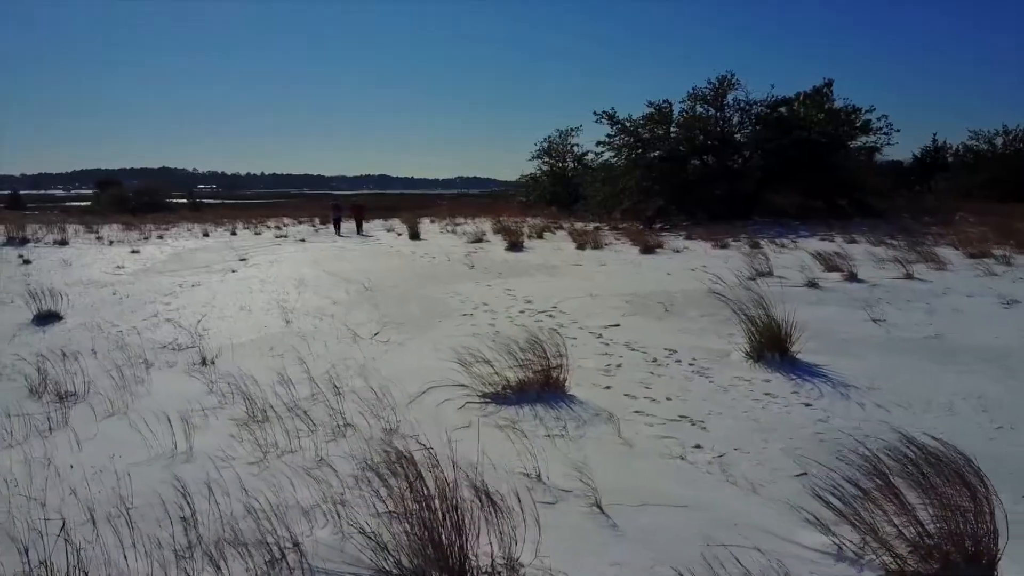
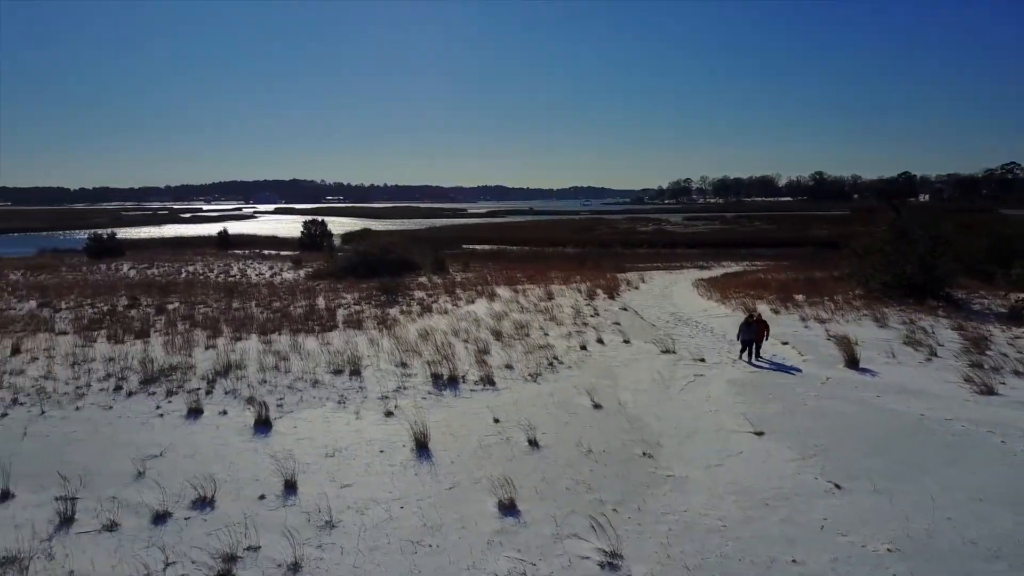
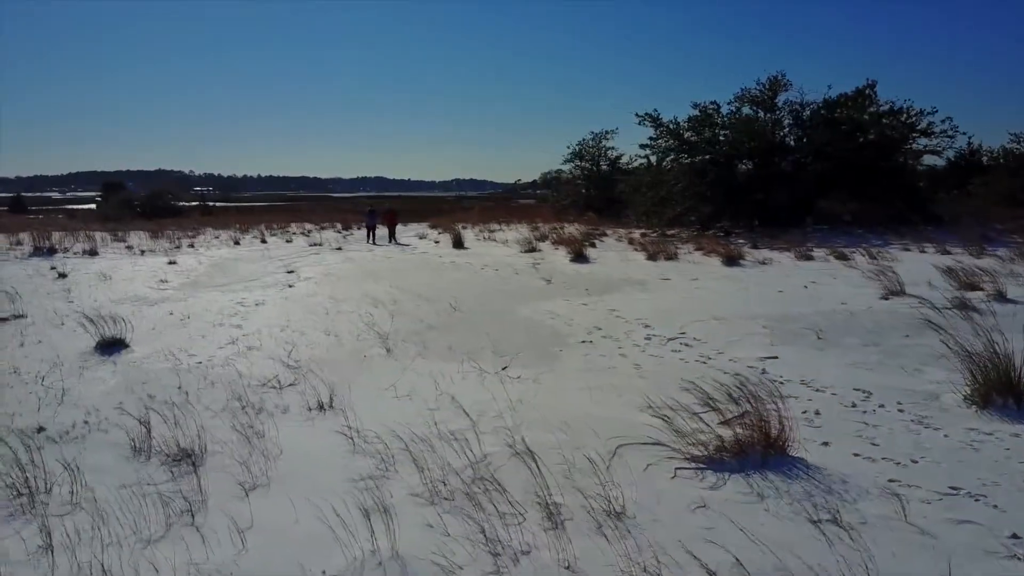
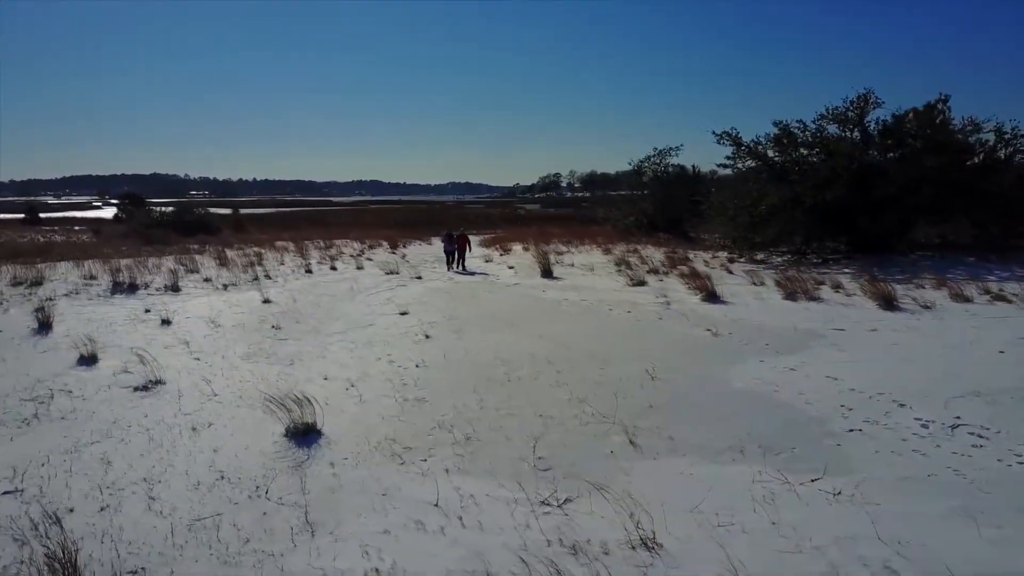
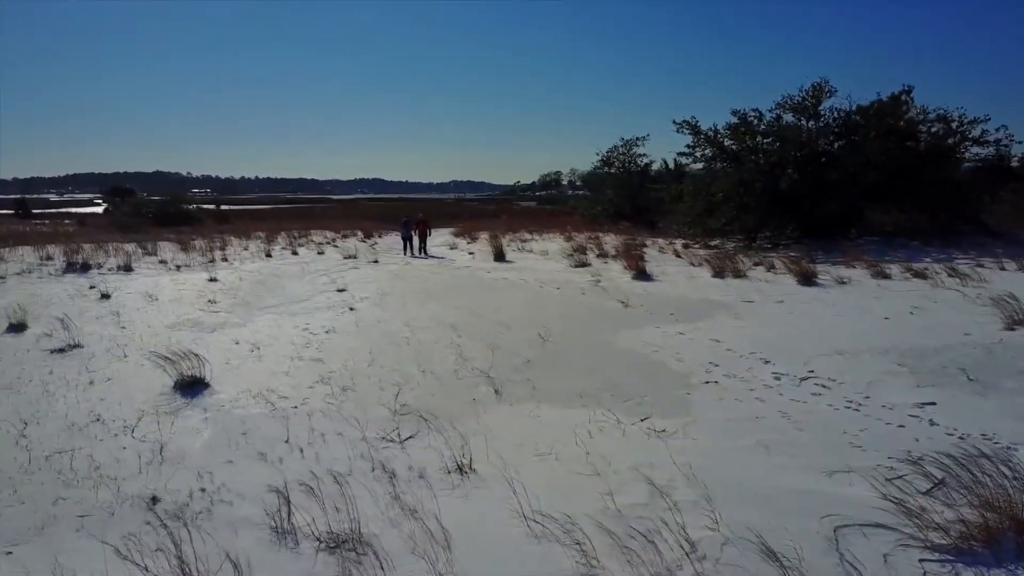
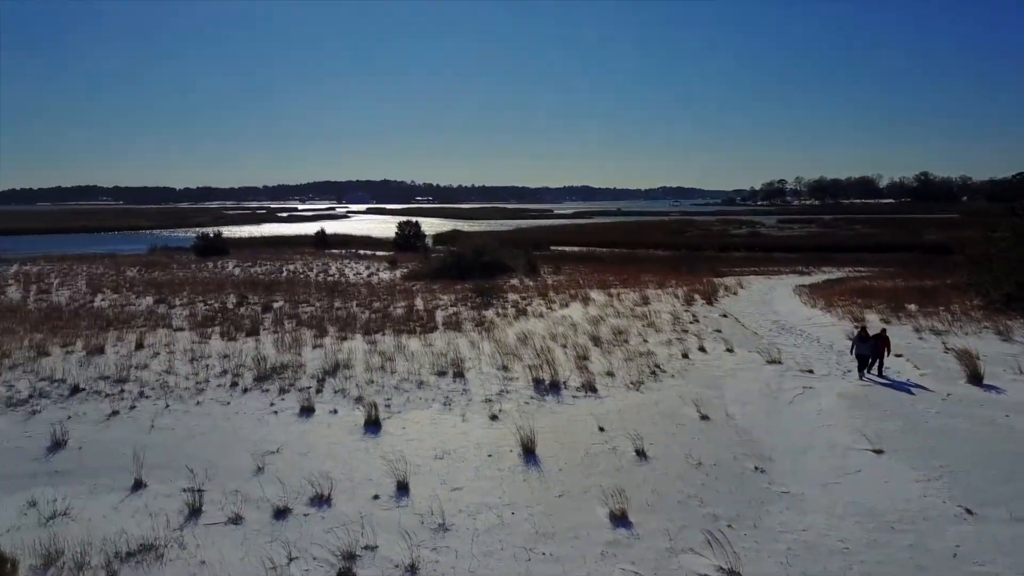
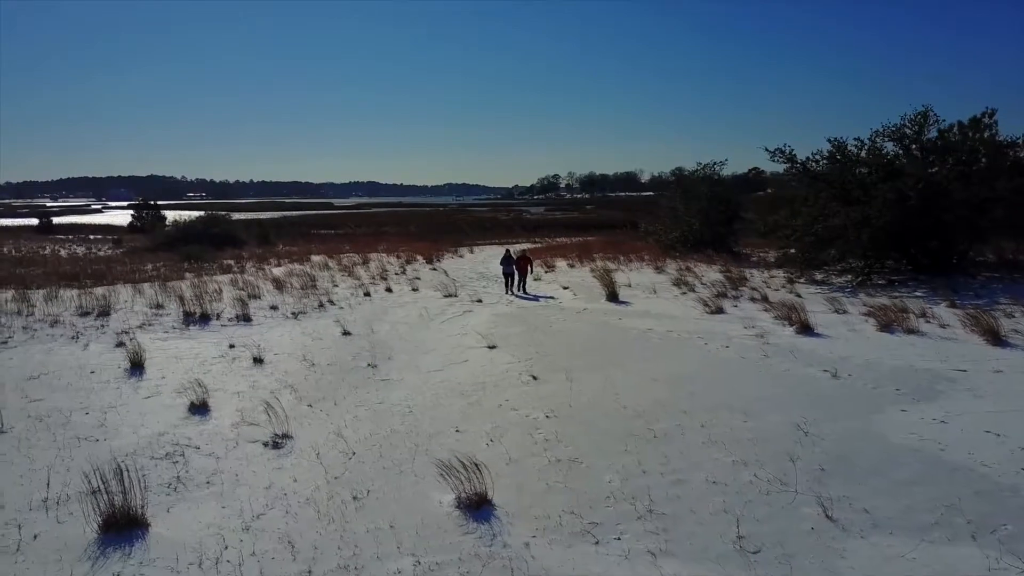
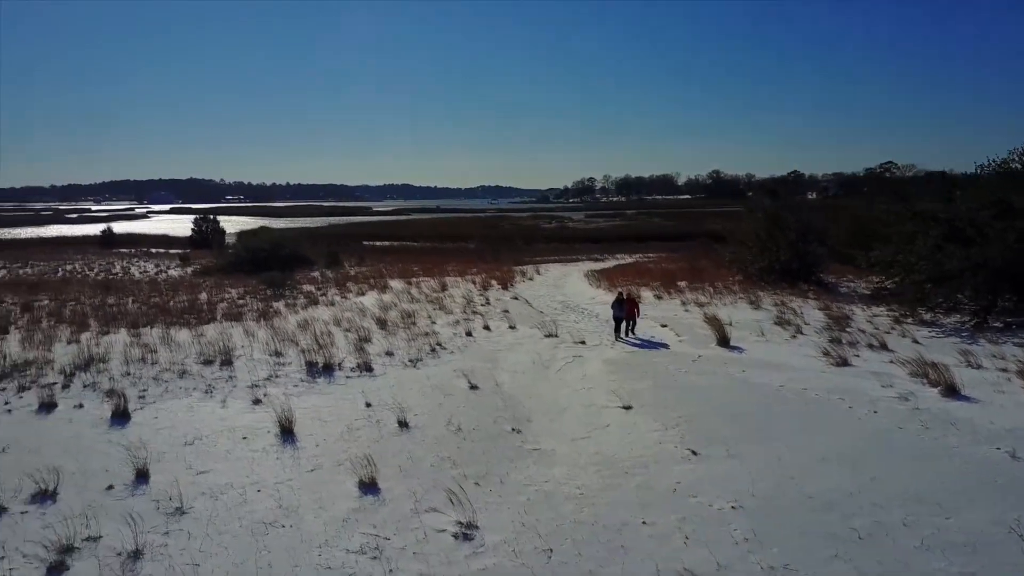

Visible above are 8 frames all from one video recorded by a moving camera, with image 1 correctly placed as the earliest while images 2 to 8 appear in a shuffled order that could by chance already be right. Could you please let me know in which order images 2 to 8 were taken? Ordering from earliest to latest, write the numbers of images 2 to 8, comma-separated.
3, 5, 4, 7, 8, 2, 6
